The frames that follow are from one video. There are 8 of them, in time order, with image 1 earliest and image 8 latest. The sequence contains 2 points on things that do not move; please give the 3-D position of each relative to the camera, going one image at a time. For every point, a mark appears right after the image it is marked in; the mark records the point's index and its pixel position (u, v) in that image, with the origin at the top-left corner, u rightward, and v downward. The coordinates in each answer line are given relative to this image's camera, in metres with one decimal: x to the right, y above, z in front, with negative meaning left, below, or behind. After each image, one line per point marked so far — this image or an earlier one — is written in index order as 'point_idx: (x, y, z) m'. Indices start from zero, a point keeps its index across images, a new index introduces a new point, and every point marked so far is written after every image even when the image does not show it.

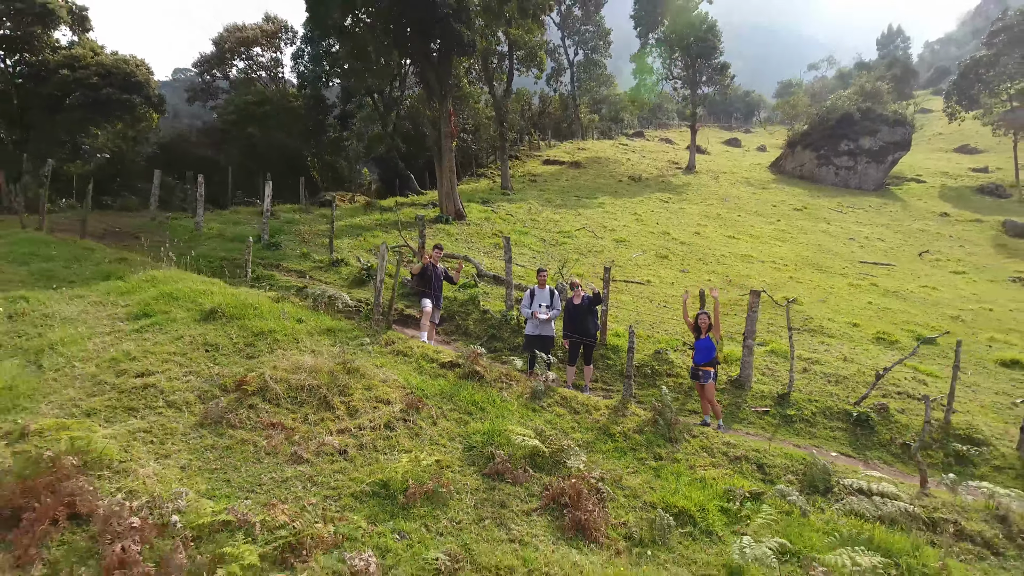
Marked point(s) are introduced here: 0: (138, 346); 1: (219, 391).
0: (-2.5, -0.4, +6.4) m
1: (-1.8, -0.7, +5.8) m
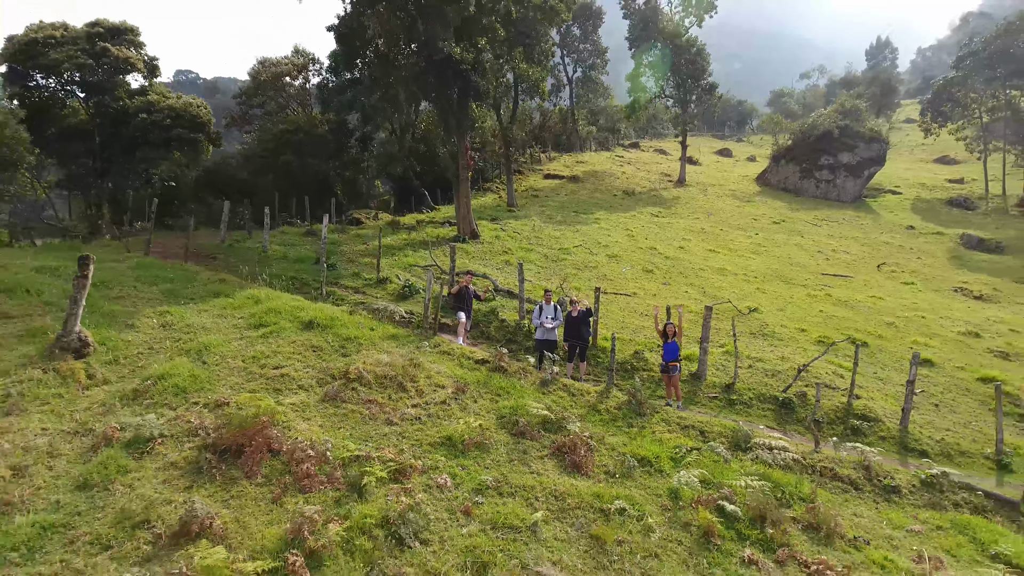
0: (-2.4, -0.6, +9.1) m
1: (-1.6, -0.8, +8.5) m
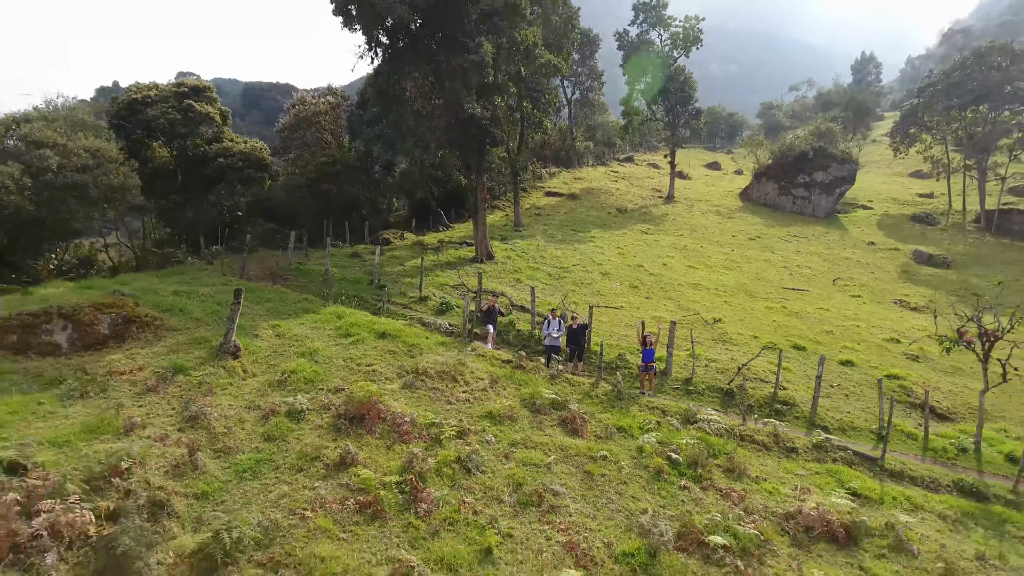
0: (-2.1, -0.9, +12.8) m
1: (-1.4, -1.1, +12.2) m
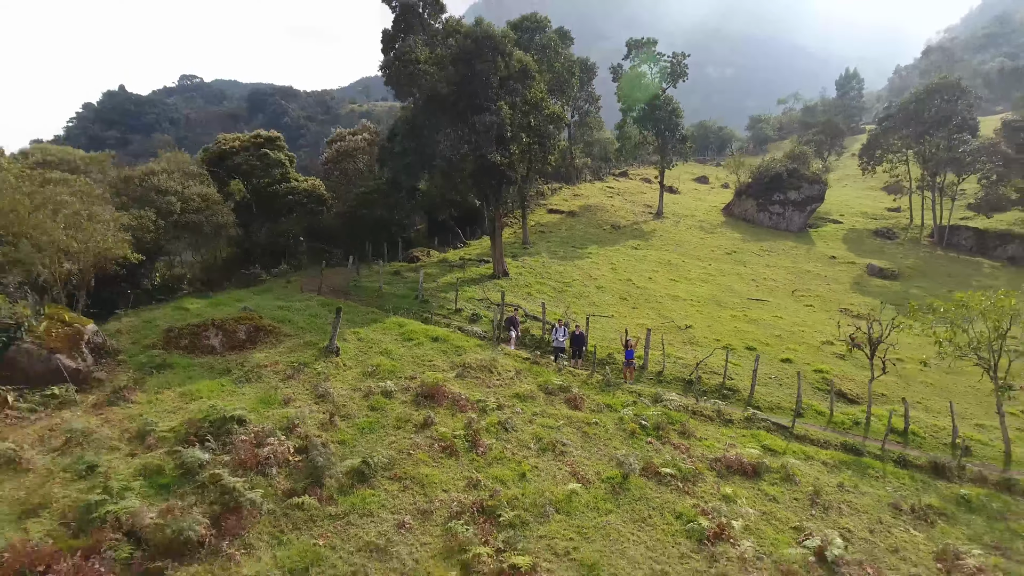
0: (-1.8, -1.2, +17.8) m
1: (-1.0, -1.5, +17.2) m
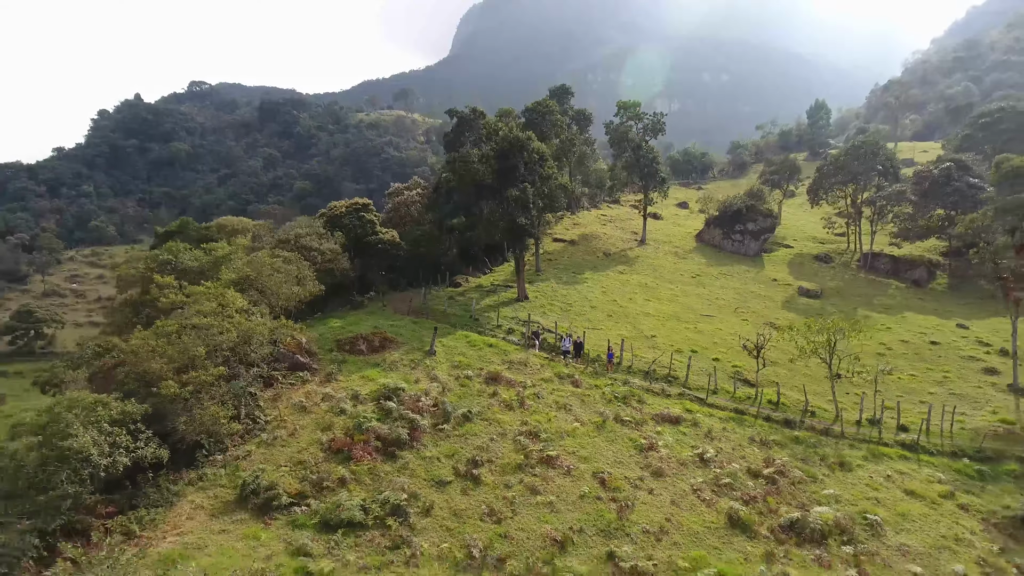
0: (-1.0, -2.1, +29.2) m
1: (-0.2, -2.3, +28.6) m
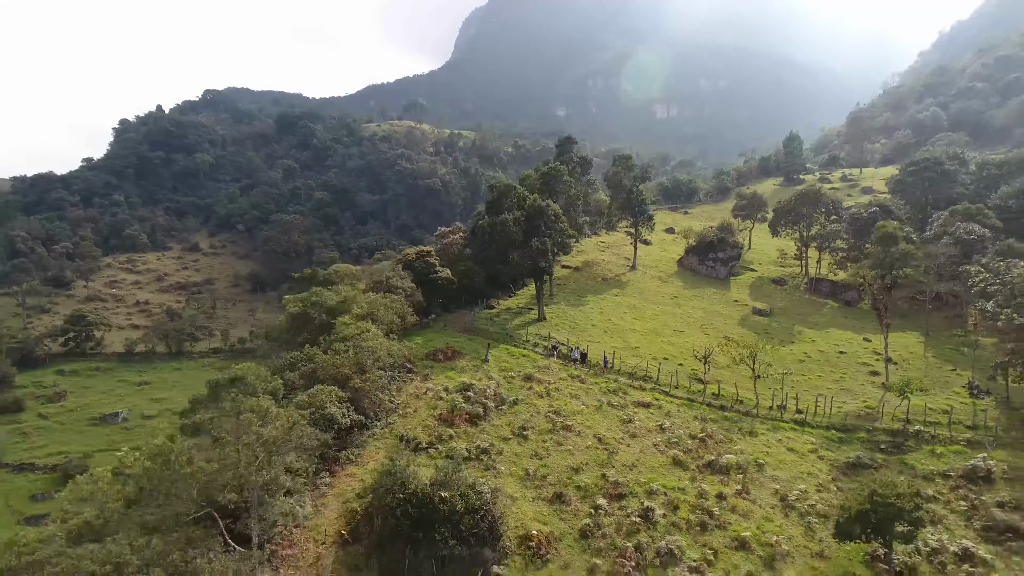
0: (+0.3, -3.4, +43.4) m
1: (+1.1, -3.6, +42.8) m
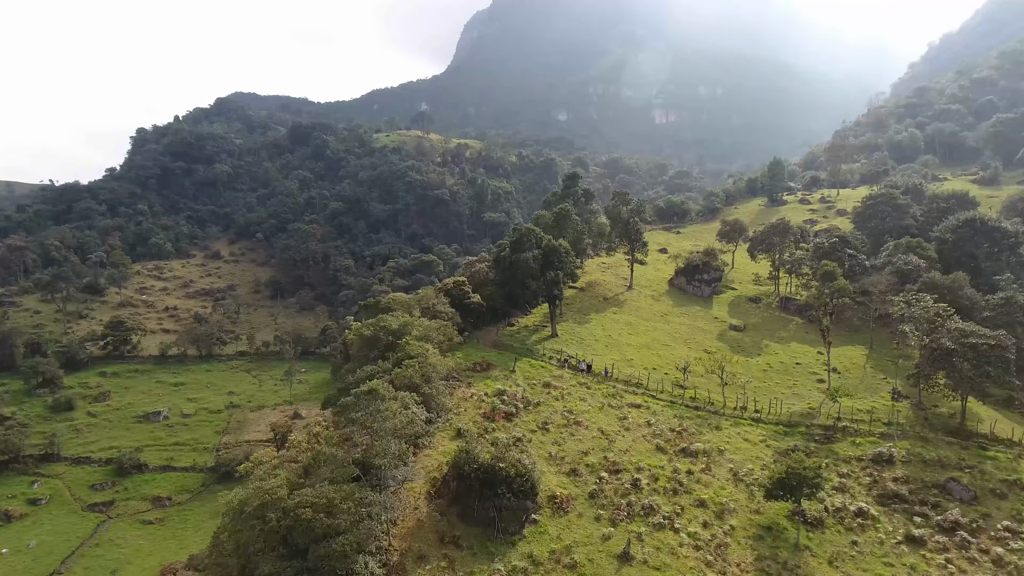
0: (+1.6, -5.0, +55.6) m
1: (+2.3, -5.2, +54.9) m
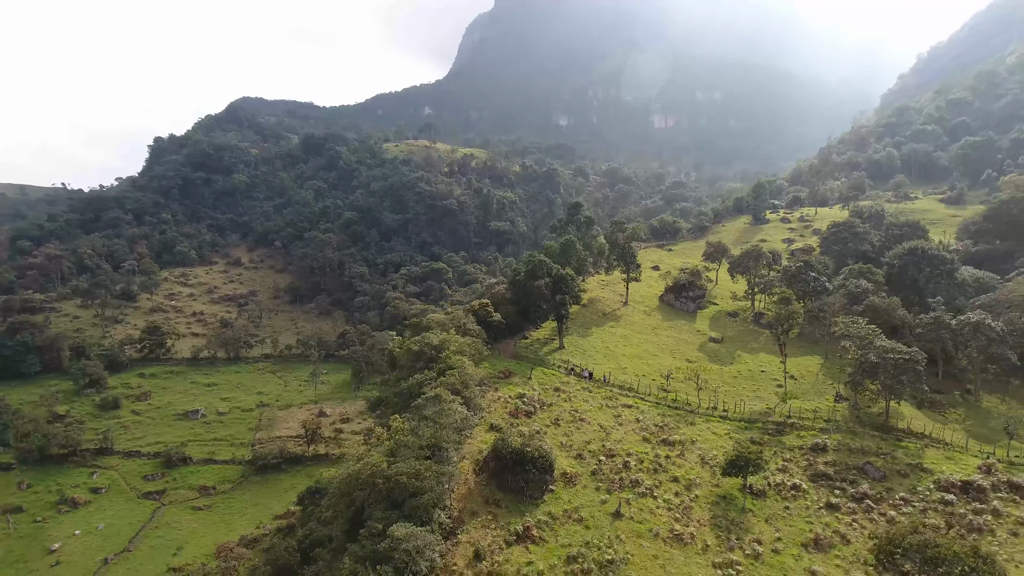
0: (+2.8, -6.7, +69.2) m
1: (+3.6, -7.0, +68.6) m
